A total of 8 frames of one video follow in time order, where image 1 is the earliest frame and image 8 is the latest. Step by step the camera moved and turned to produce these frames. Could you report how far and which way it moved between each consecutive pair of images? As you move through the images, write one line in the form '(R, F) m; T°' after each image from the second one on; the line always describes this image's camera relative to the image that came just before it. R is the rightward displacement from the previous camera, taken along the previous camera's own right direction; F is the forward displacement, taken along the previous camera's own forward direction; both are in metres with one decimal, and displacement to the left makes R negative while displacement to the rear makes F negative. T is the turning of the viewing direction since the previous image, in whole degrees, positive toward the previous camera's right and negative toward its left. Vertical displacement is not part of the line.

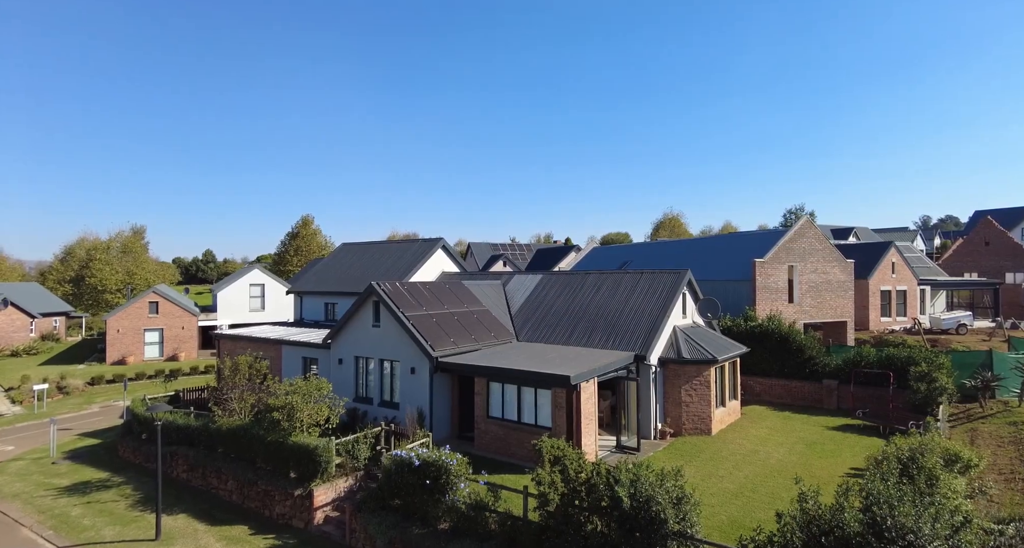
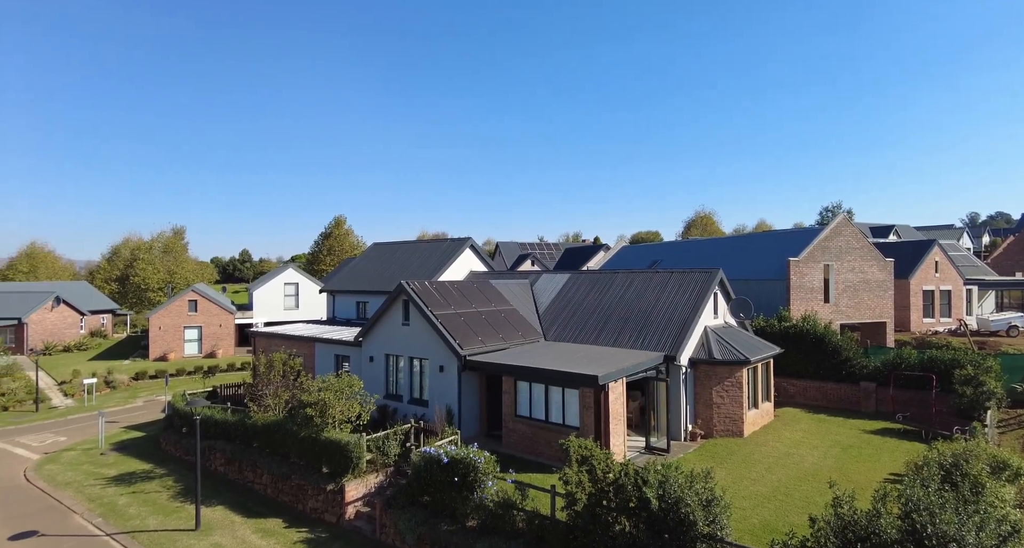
(0.0, +0.1) m; -2°
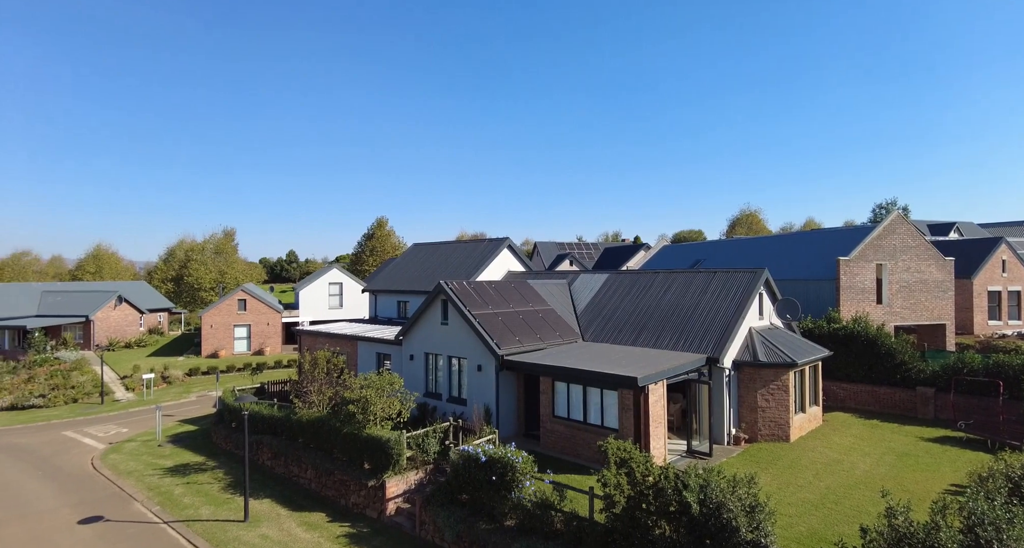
(0.0, +0.2) m; -3°
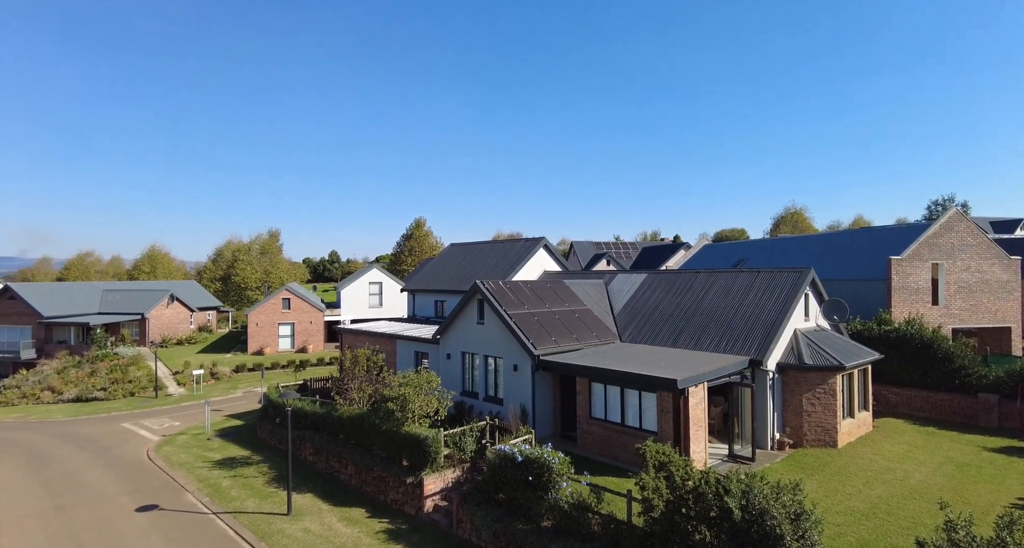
(0.0, +0.3) m; -3°
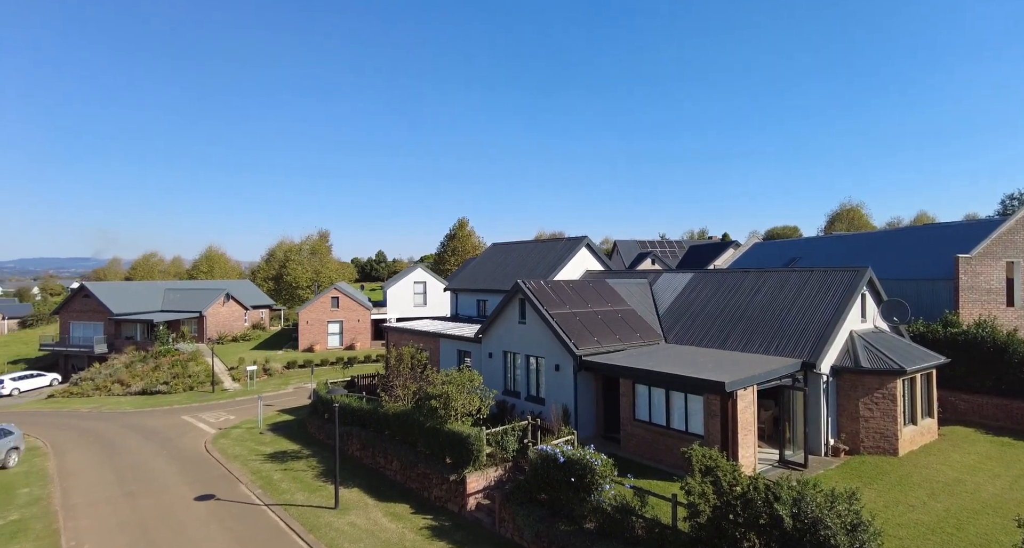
(0.0, +0.4) m; -4°
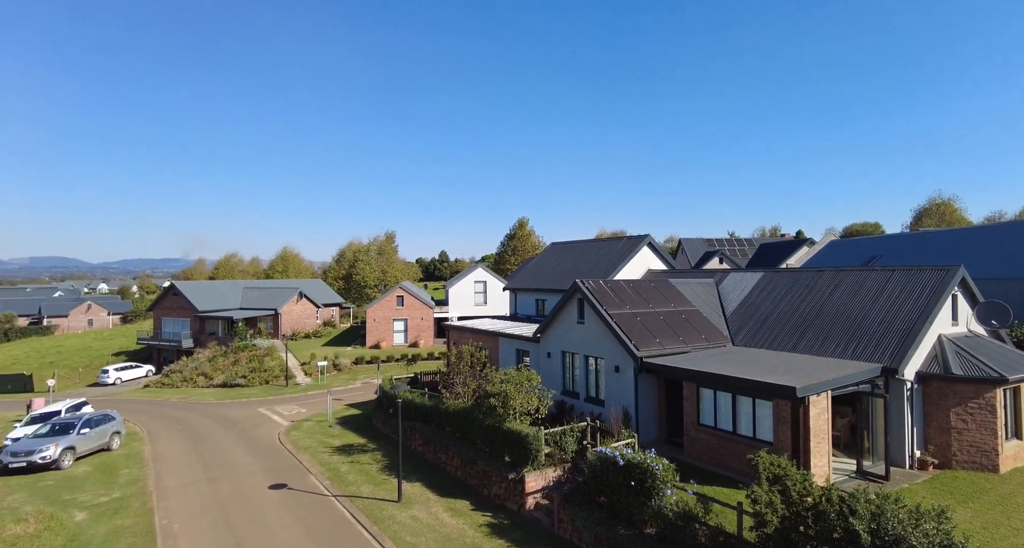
(-0.1, +0.5) m; -5°
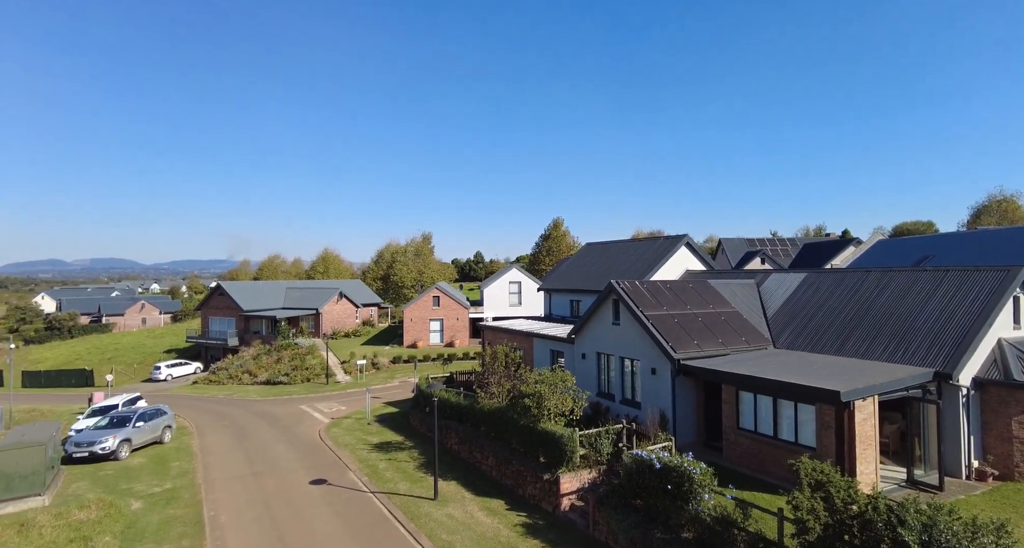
(0.0, +0.3) m; -3°
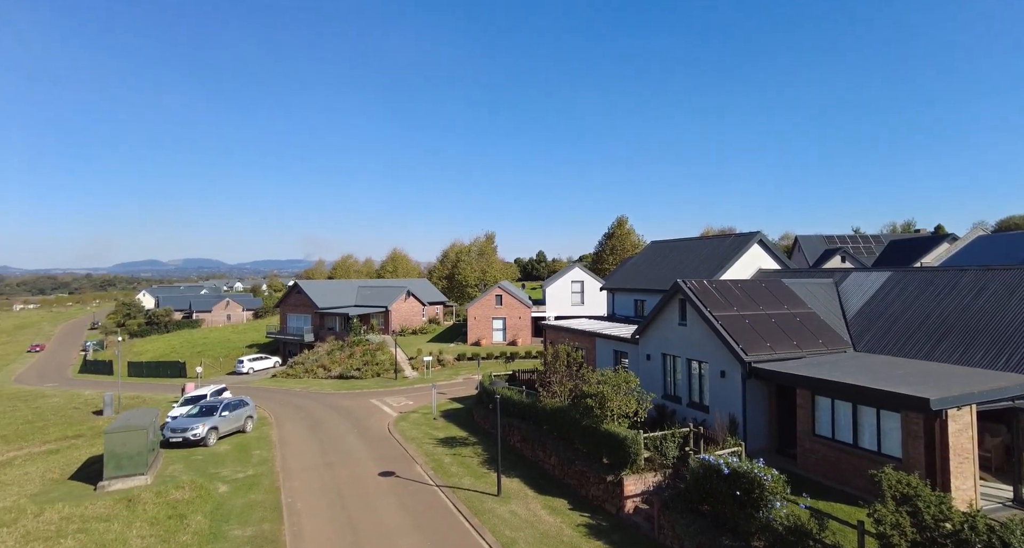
(0.0, +0.7) m; -5°
